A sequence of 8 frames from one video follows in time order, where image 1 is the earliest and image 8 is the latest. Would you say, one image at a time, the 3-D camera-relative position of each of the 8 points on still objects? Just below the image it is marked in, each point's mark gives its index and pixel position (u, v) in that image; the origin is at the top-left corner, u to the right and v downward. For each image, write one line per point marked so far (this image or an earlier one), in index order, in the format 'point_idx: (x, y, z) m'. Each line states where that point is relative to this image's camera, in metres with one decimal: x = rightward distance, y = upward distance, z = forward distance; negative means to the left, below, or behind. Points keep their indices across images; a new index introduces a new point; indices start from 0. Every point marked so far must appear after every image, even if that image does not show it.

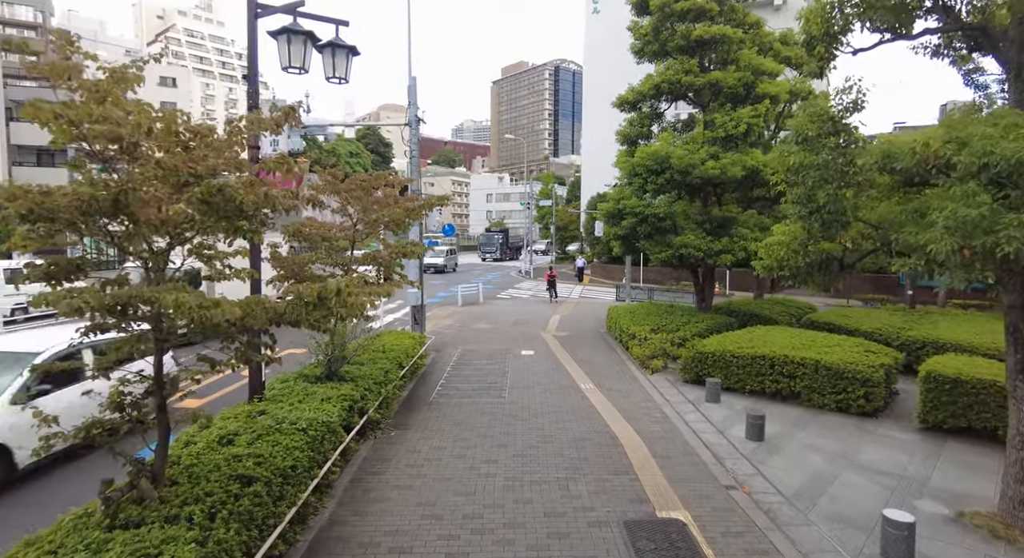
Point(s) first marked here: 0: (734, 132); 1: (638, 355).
0: (+5.2, +3.5, +12.4) m
1: (+2.9, -1.8, +12.0) m
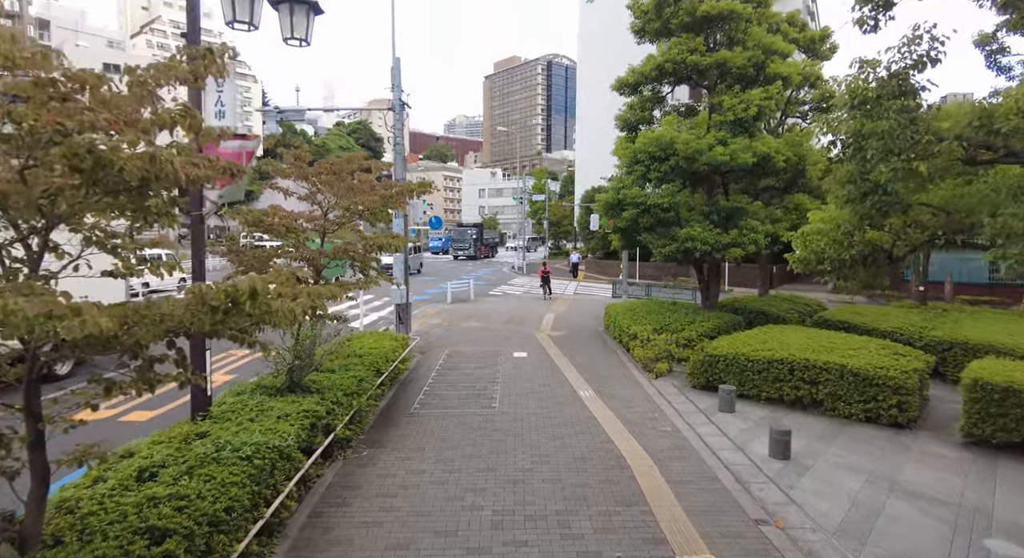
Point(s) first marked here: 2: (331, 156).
0: (+5.0, +3.5, +11.5) m
1: (+2.7, -1.7, +11.1) m
2: (-2.9, +1.9, +8.3) m
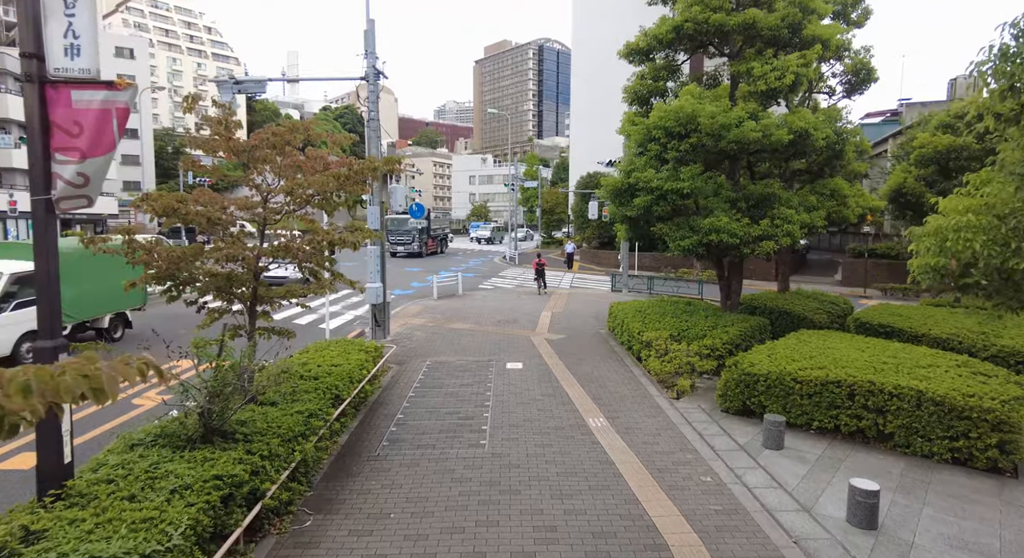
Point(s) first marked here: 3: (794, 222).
0: (+4.9, +3.6, +9.7) m
1: (+2.6, -1.6, +9.4) m
2: (-2.9, +1.9, +6.5) m
3: (+5.3, +1.1, +9.9) m
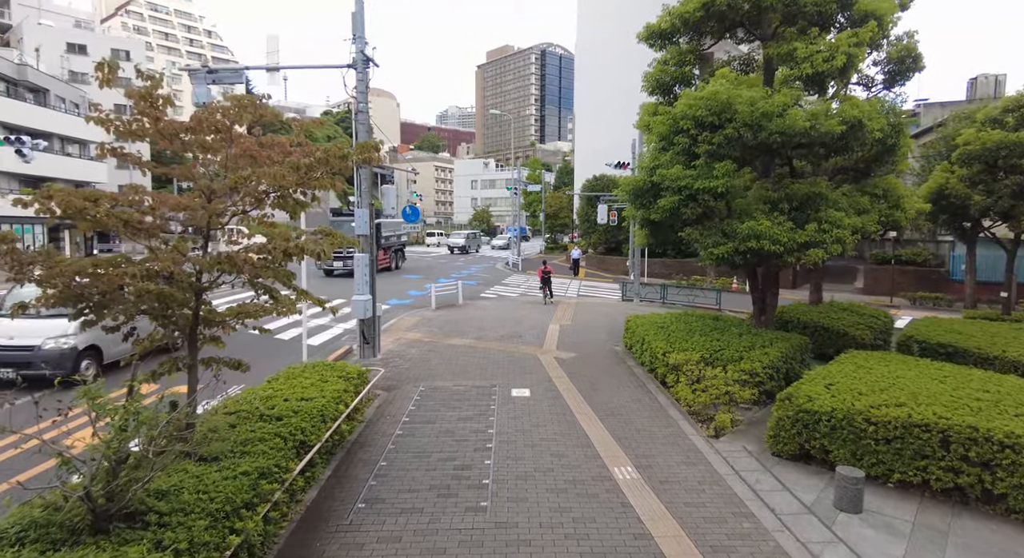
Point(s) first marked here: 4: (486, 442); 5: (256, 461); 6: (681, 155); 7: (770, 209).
0: (+5.0, +3.4, +8.4) m
1: (+2.7, -1.9, +8.0) m
2: (-2.9, +1.7, +5.1) m
3: (+5.4, +0.9, +8.5) m
4: (-0.3, -2.1, +6.8) m
5: (-2.4, -1.7, +4.9) m
6: (+2.9, +2.1, +9.1) m
7: (+4.3, +1.2, +8.8) m
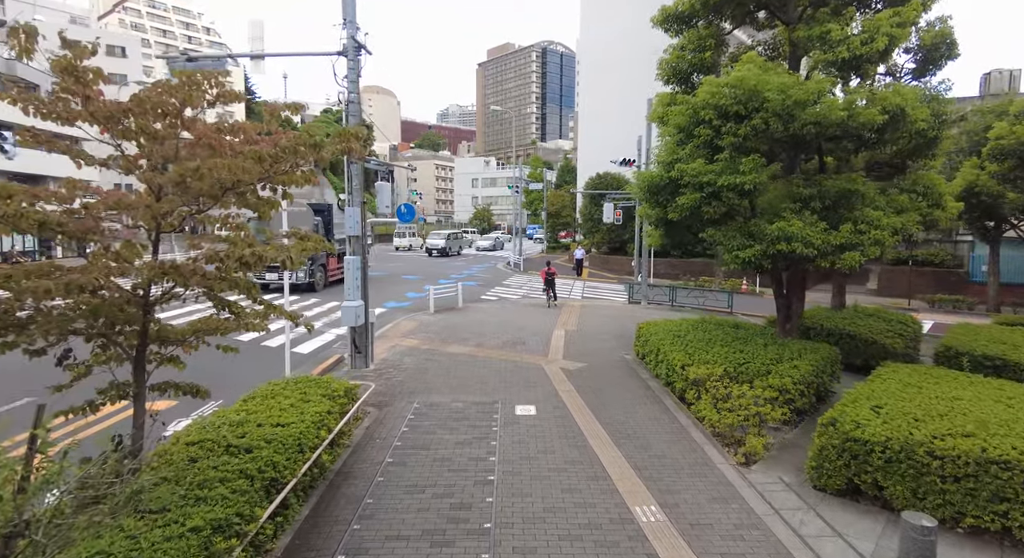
0: (+5.0, +3.3, +7.6) m
1: (+2.7, -2.0, +7.2) m
2: (-2.8, +1.6, +4.3) m
3: (+5.4, +0.8, +7.7) m
4: (-0.3, -2.2, +6.0) m
5: (-2.3, -1.8, +4.1) m
6: (+3.0, +2.0, +8.2) m
7: (+4.3, +1.1, +8.0) m
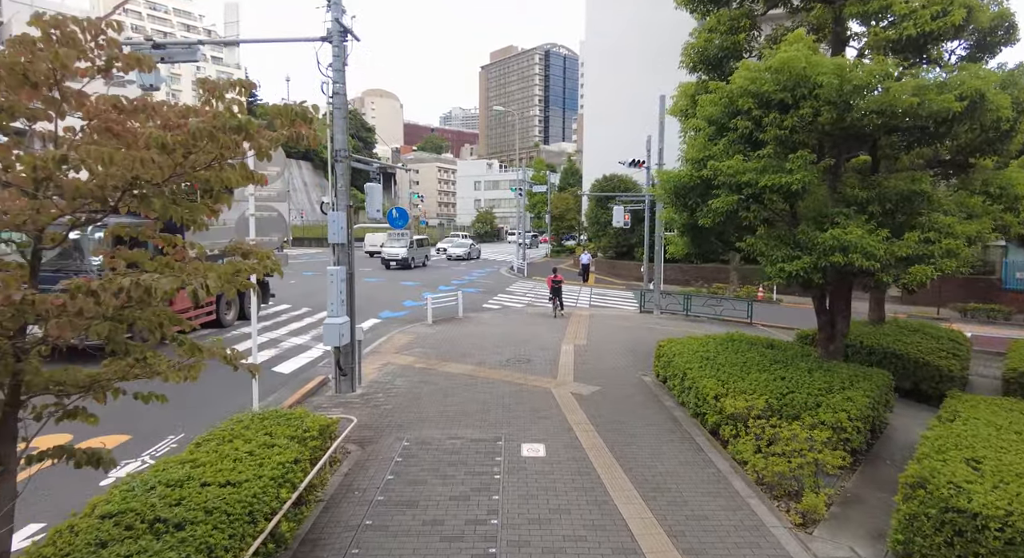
0: (+5.1, +3.1, +6.4) m
1: (+2.8, -2.2, +6.0) m
2: (-2.8, +1.4, +3.2) m
3: (+5.5, +0.5, +6.5) m
4: (-0.2, -2.4, +4.8) m
5: (-2.3, -2.0, +2.9) m
6: (+3.0, +1.8, +7.1) m
7: (+4.4, +0.9, +6.8) m
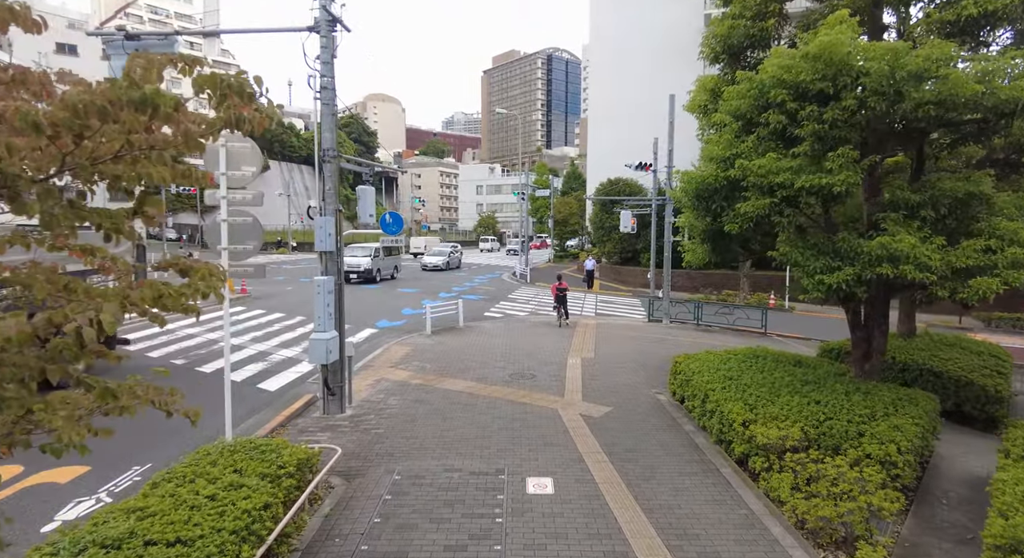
0: (+5.2, +2.9, +5.6) m
1: (+2.9, -2.3, +5.2) m
2: (-2.7, +1.3, +2.4) m
3: (+5.6, +0.4, +5.7) m
4: (-0.2, -2.5, +4.0) m
5: (-2.2, -2.1, +2.1) m
6: (+3.1, +1.6, +6.3) m
7: (+4.5, +0.7, +6.0) m
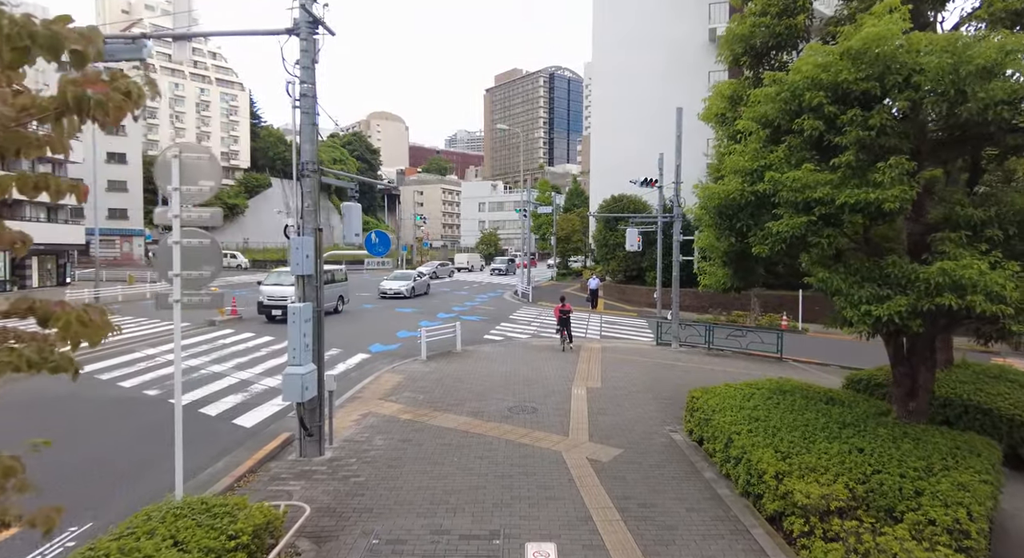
0: (+5.1, +2.6, +4.8) m
1: (+2.8, -2.6, +4.3) m
2: (-2.8, +1.1, +1.6) m
3: (+5.5, +0.1, +4.9) m
4: (-0.2, -2.8, +3.1) m
5: (-2.3, -2.3, +1.2) m
6: (+3.0, +1.3, +5.5) m
7: (+4.4, +0.4, +5.2) m
